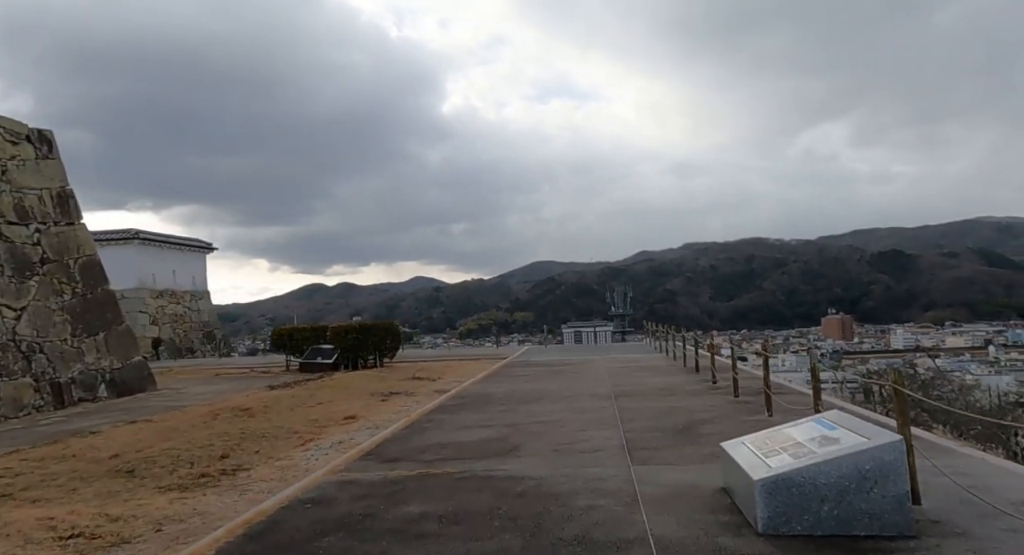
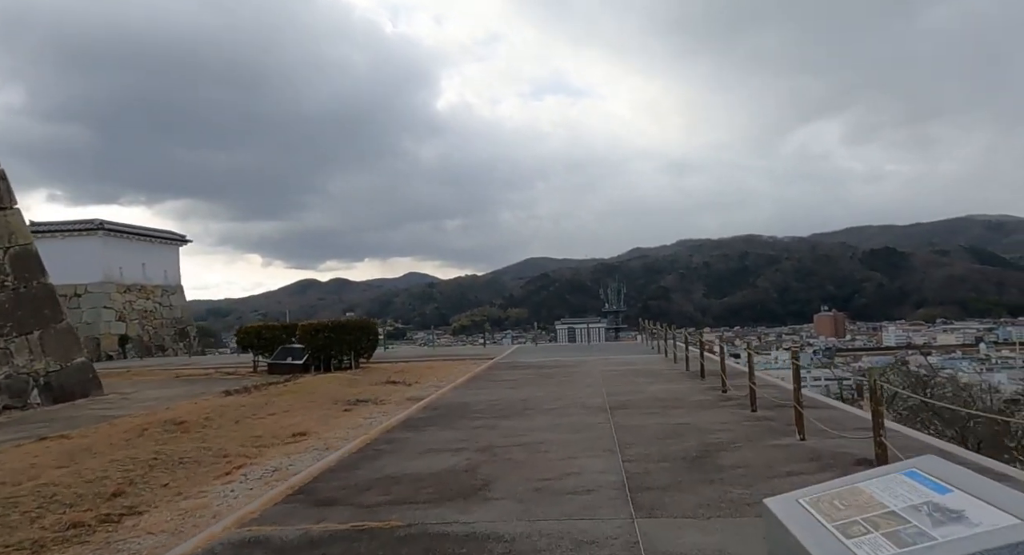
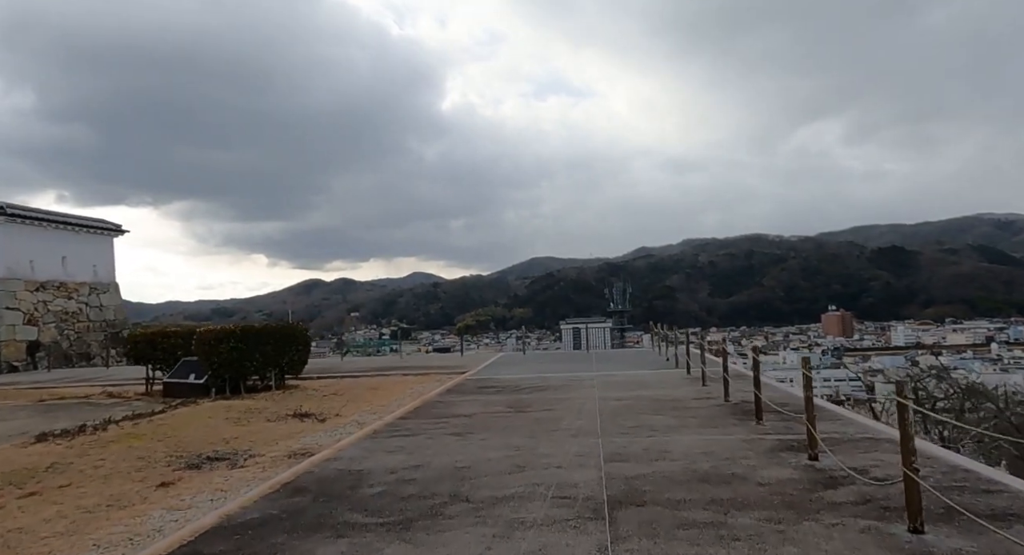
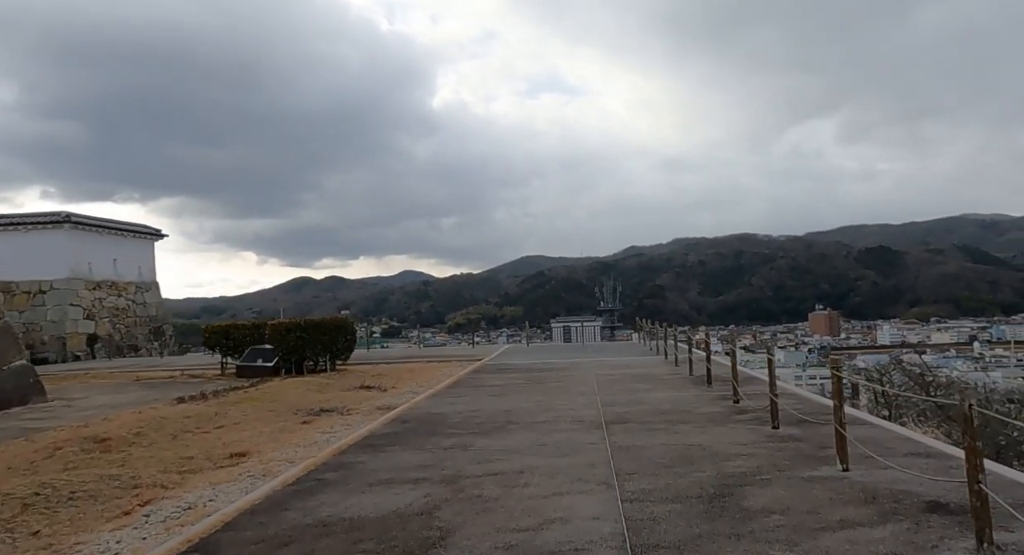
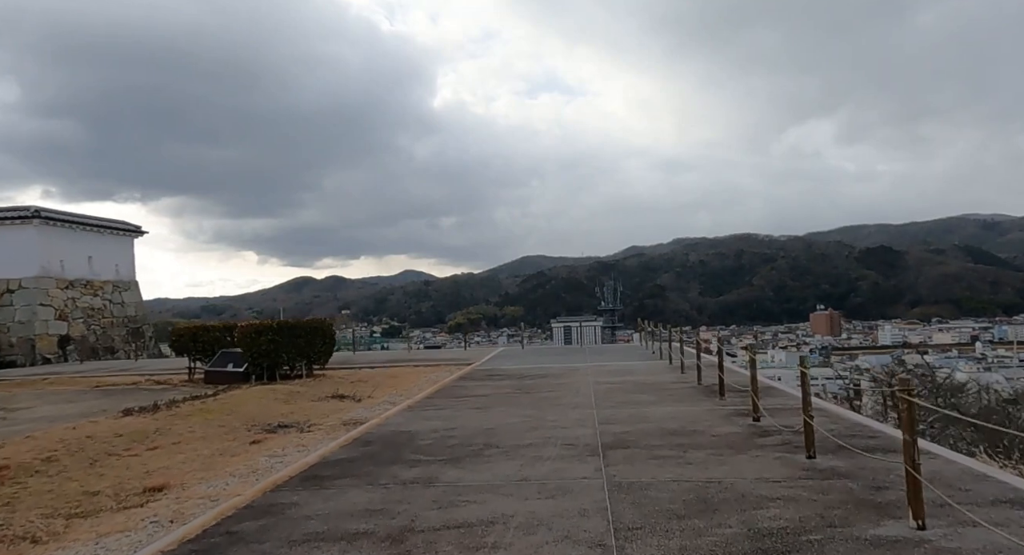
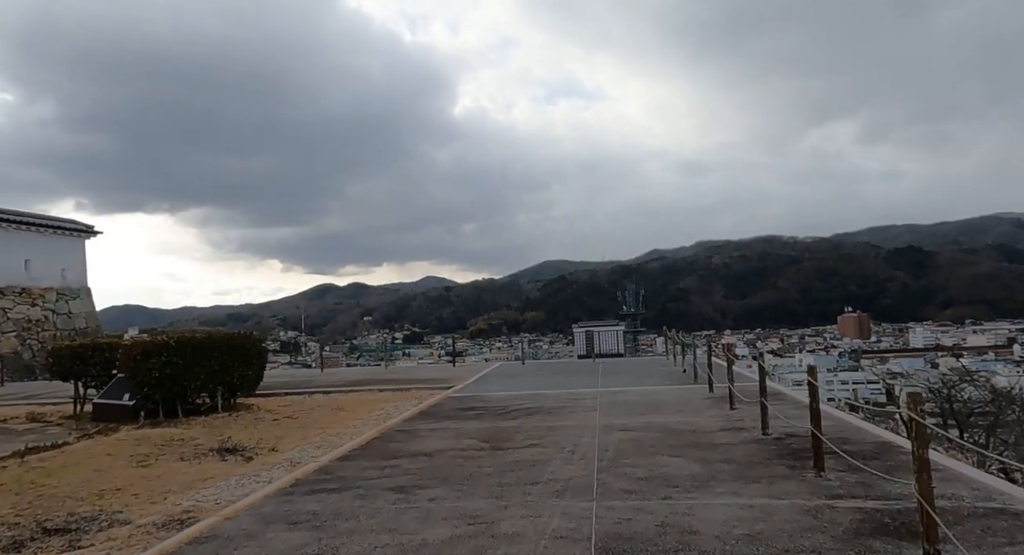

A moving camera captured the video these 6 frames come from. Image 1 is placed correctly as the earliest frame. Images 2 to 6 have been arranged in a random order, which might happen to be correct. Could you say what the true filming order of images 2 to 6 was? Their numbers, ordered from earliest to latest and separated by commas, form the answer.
2, 4, 5, 3, 6
